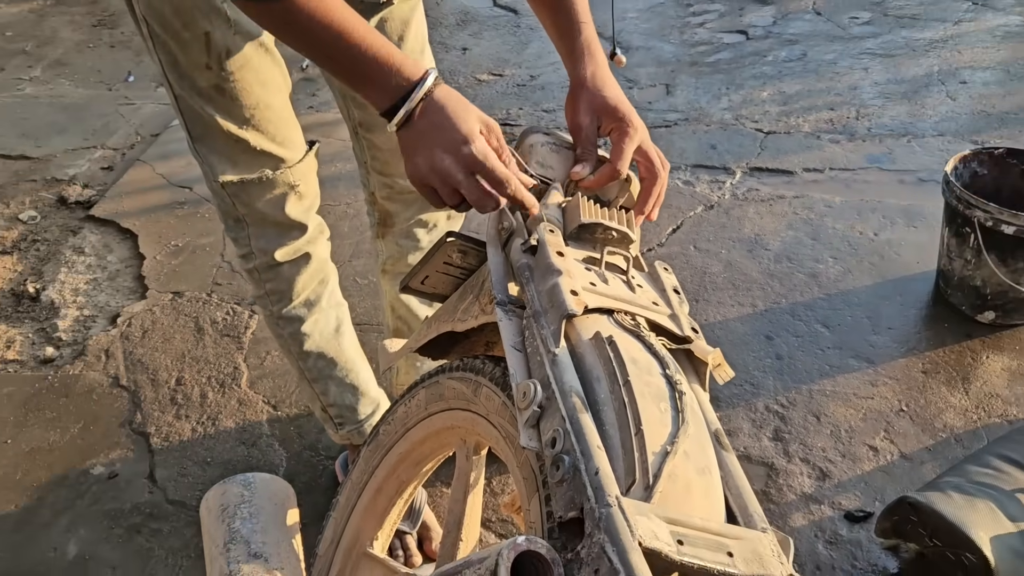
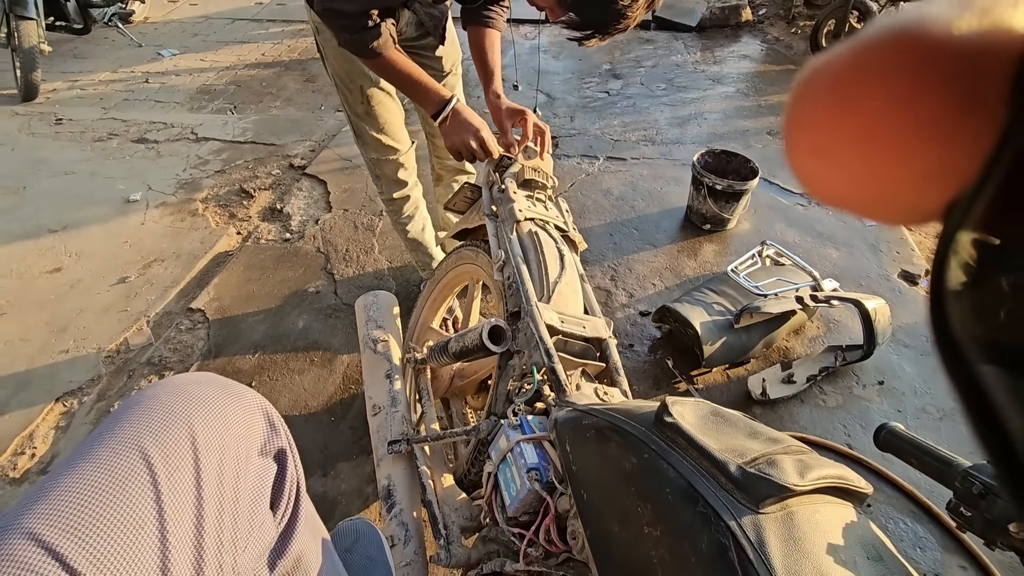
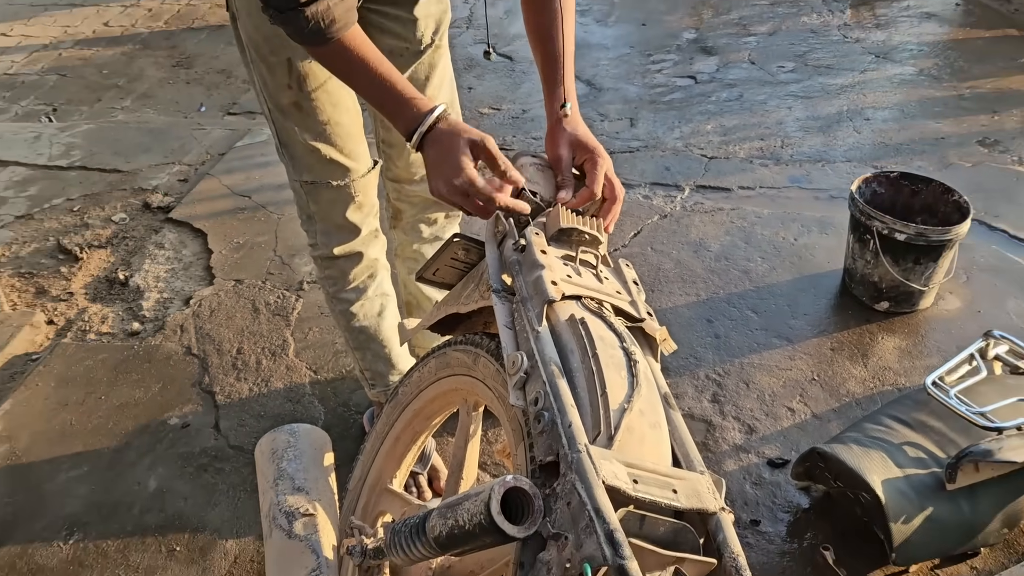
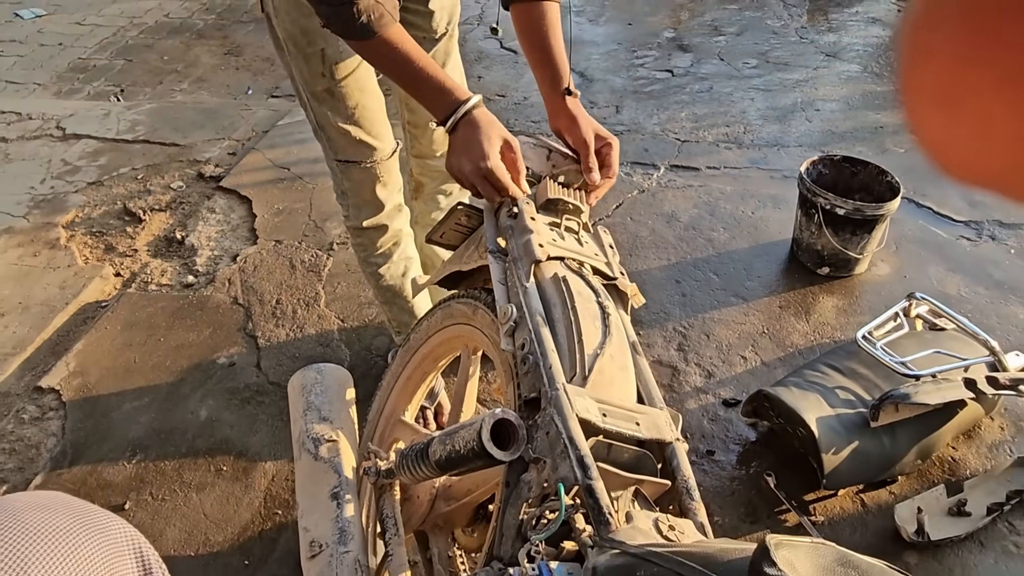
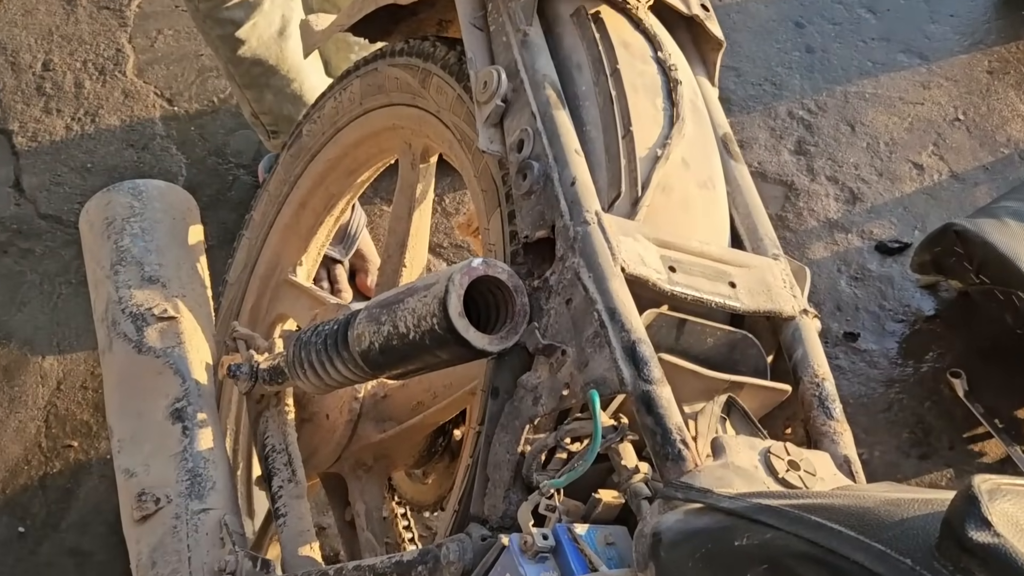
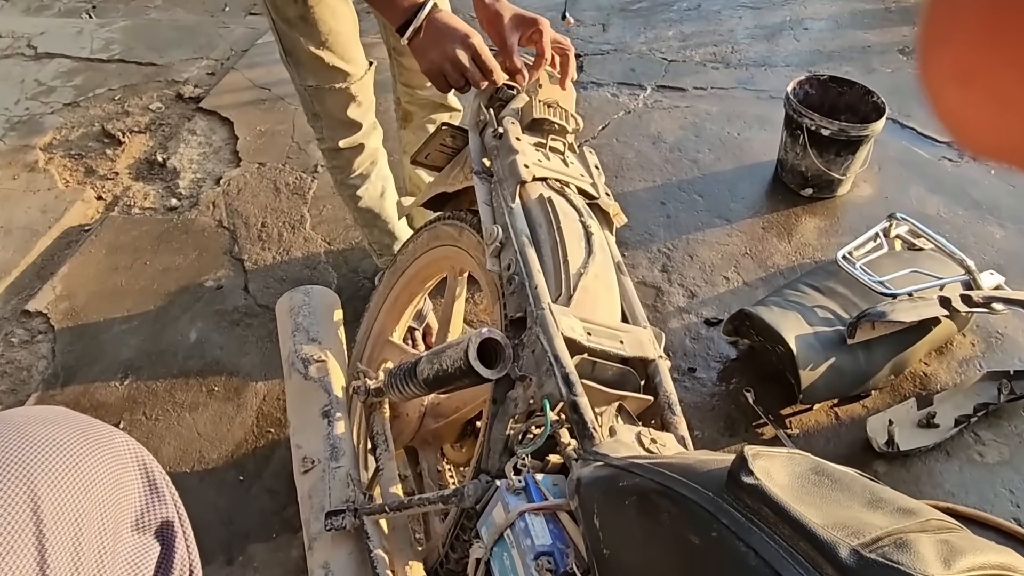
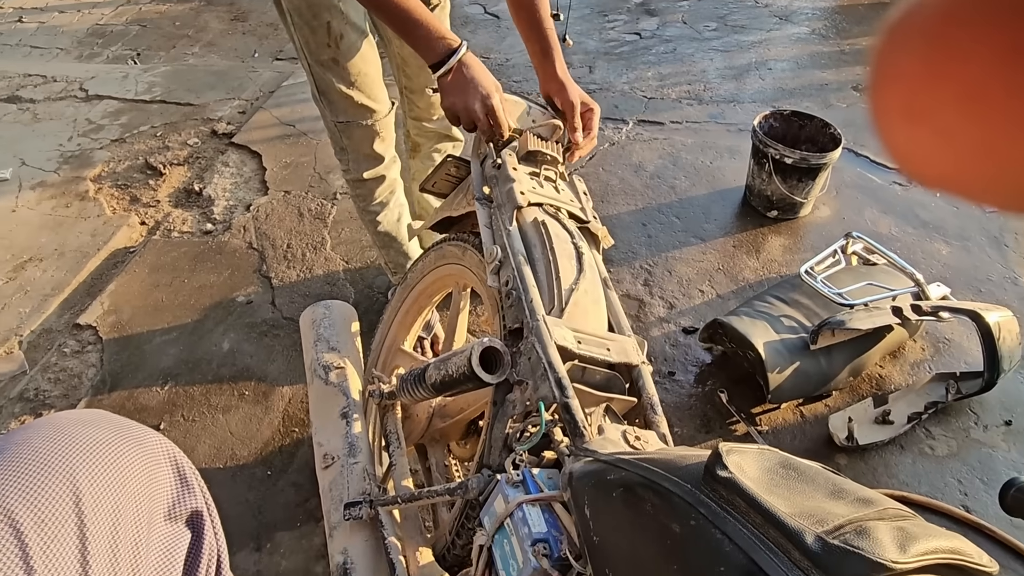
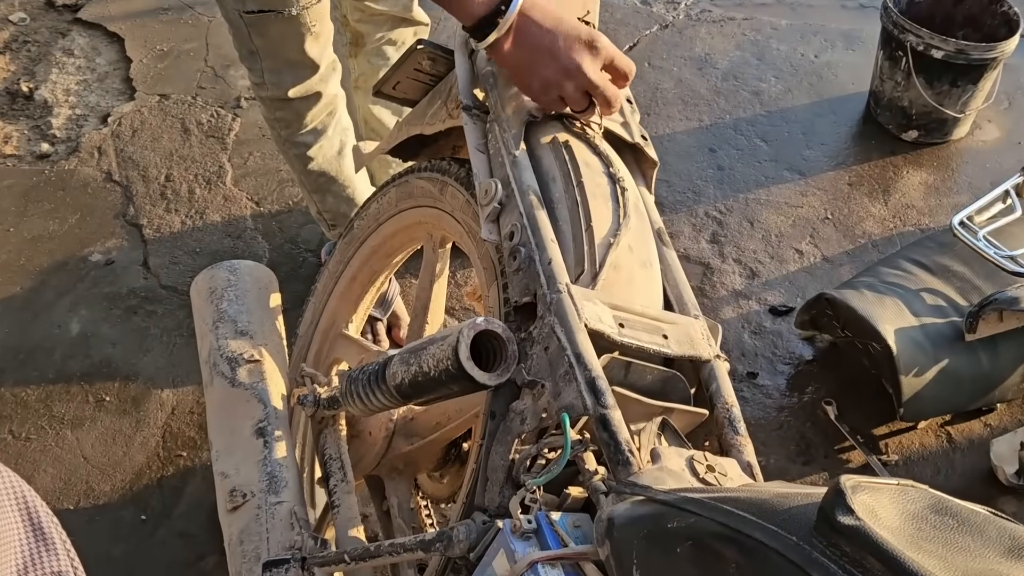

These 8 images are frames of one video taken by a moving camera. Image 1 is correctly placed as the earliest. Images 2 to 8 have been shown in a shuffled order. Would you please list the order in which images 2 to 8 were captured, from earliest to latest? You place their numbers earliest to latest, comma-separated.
3, 4, 7, 2, 6, 8, 5
